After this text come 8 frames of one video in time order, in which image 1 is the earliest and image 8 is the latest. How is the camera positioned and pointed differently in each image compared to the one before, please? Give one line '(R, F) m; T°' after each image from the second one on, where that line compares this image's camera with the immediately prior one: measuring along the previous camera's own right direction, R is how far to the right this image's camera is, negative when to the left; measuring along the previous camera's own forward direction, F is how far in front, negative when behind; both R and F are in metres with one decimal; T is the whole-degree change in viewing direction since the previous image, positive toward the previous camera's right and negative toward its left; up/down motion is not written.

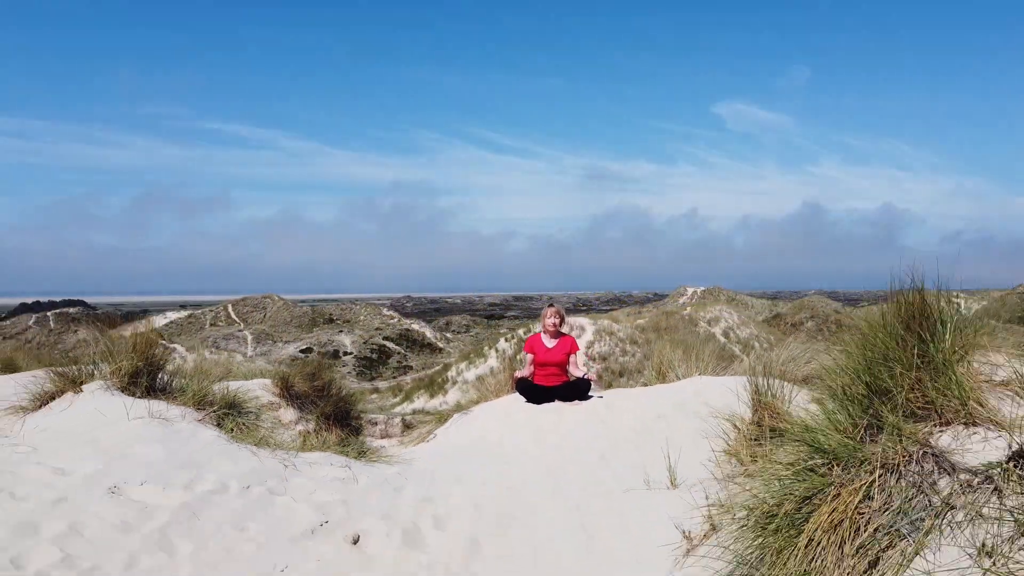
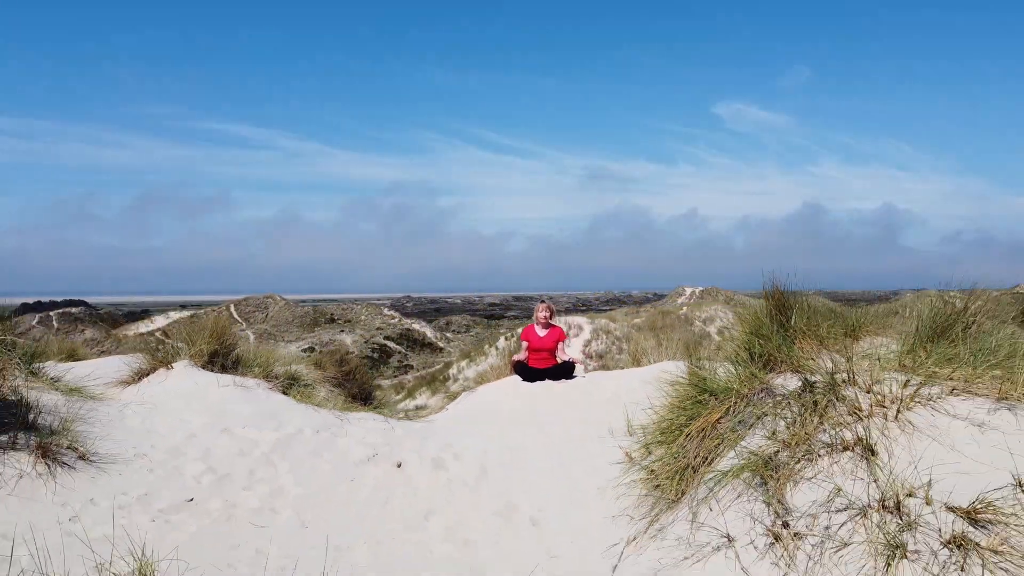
(0.0, -0.6) m; 0°
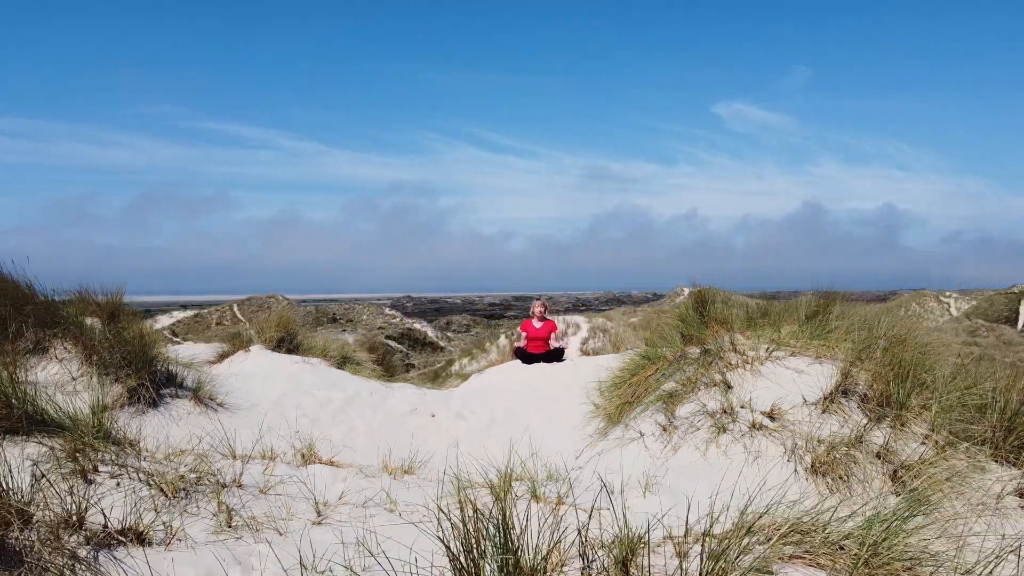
(0.0, -0.8) m; 0°
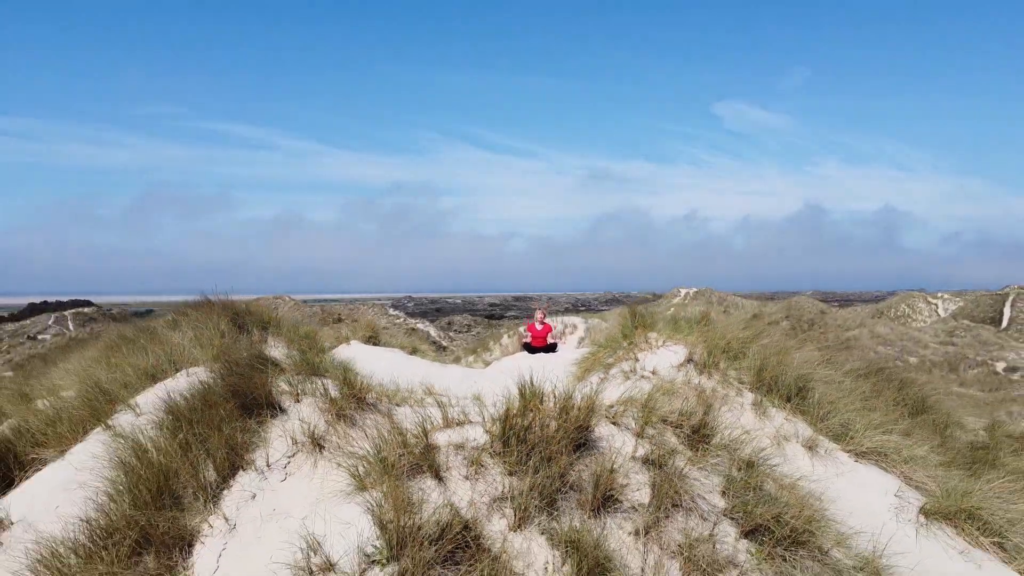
(-0.1, -1.9) m; 0°
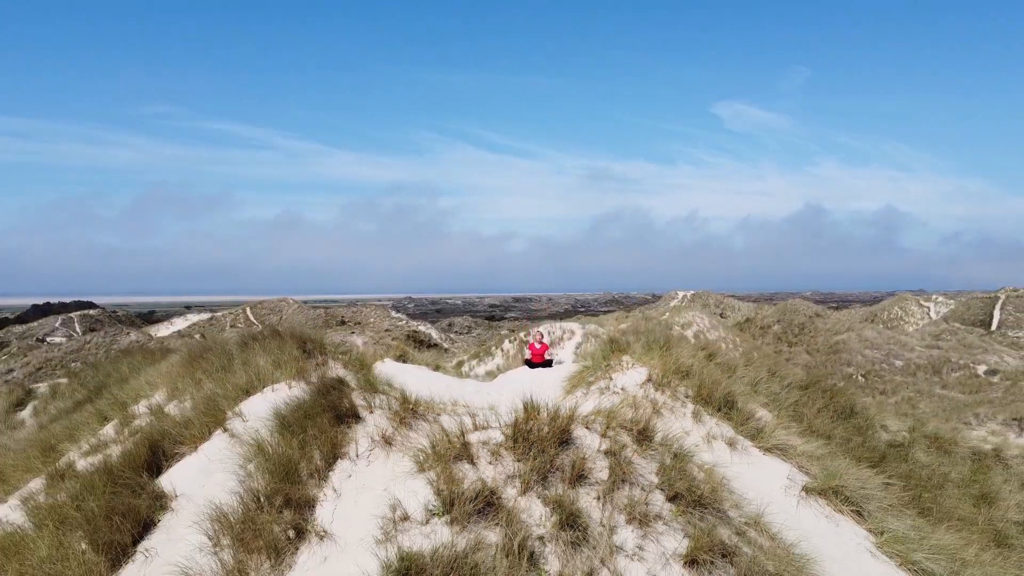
(0.0, -1.3) m; 0°
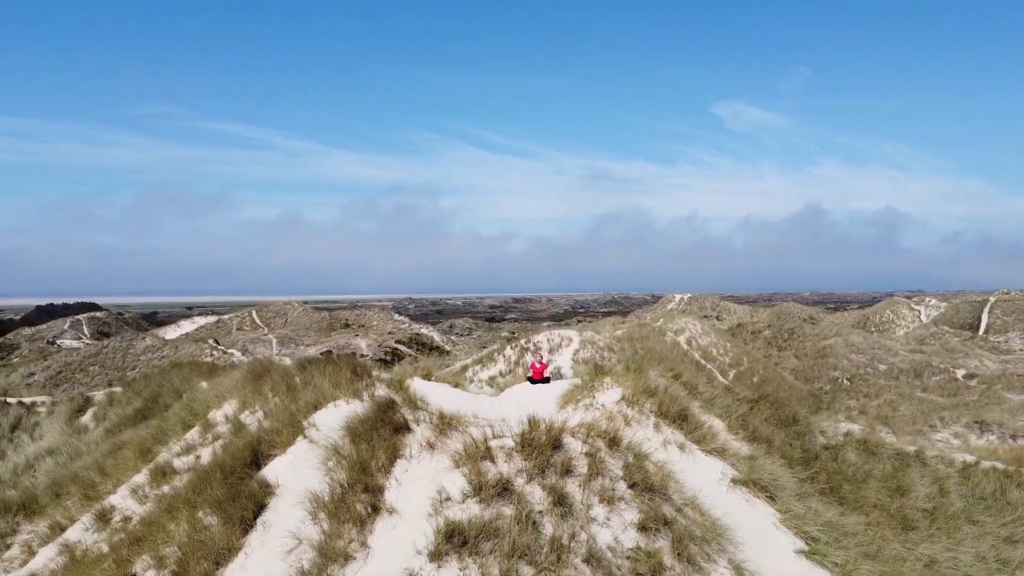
(-0.1, -1.6) m; 0°
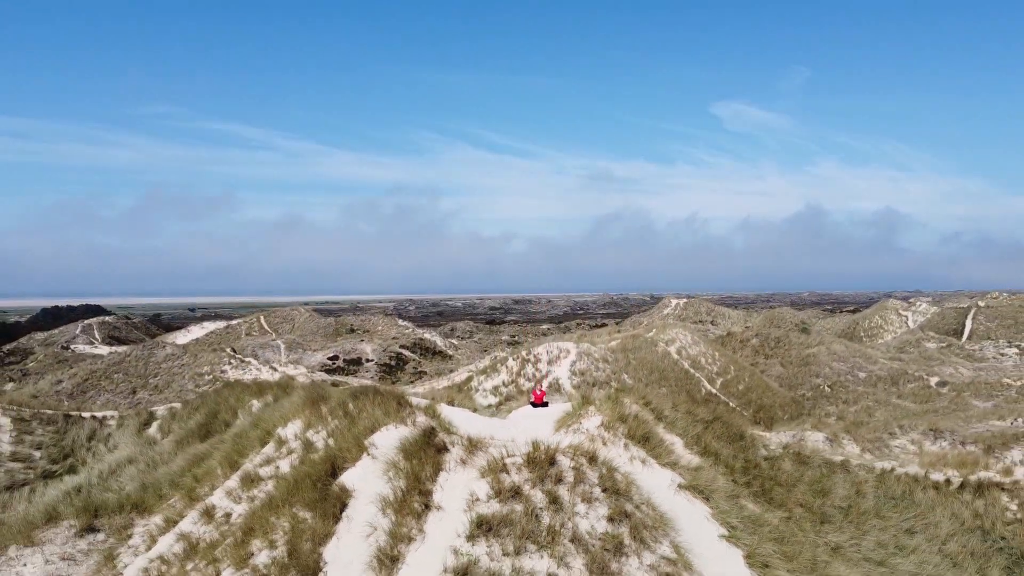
(-0.1, -2.2) m; 0°
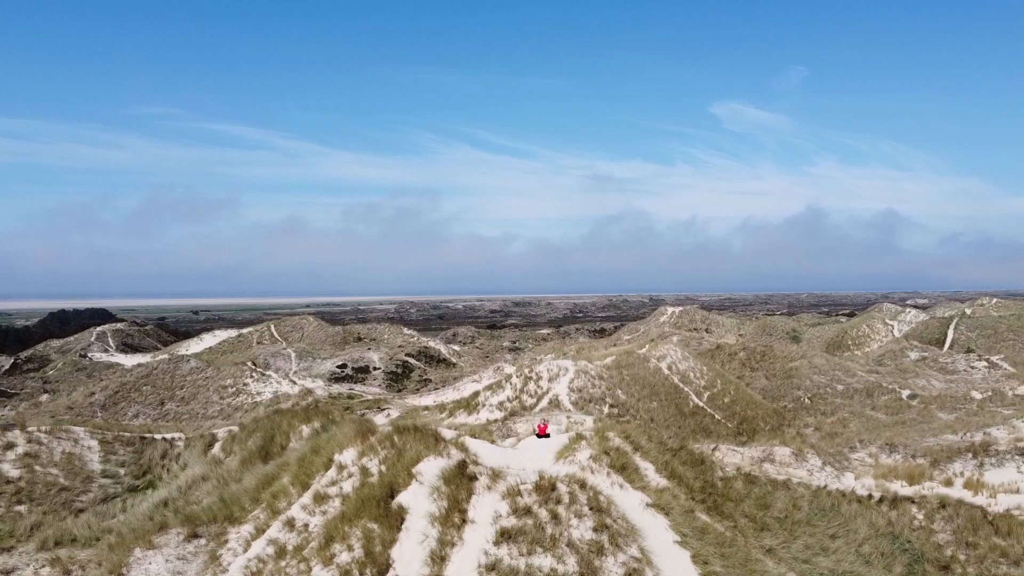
(-0.2, -2.9) m; 0°
